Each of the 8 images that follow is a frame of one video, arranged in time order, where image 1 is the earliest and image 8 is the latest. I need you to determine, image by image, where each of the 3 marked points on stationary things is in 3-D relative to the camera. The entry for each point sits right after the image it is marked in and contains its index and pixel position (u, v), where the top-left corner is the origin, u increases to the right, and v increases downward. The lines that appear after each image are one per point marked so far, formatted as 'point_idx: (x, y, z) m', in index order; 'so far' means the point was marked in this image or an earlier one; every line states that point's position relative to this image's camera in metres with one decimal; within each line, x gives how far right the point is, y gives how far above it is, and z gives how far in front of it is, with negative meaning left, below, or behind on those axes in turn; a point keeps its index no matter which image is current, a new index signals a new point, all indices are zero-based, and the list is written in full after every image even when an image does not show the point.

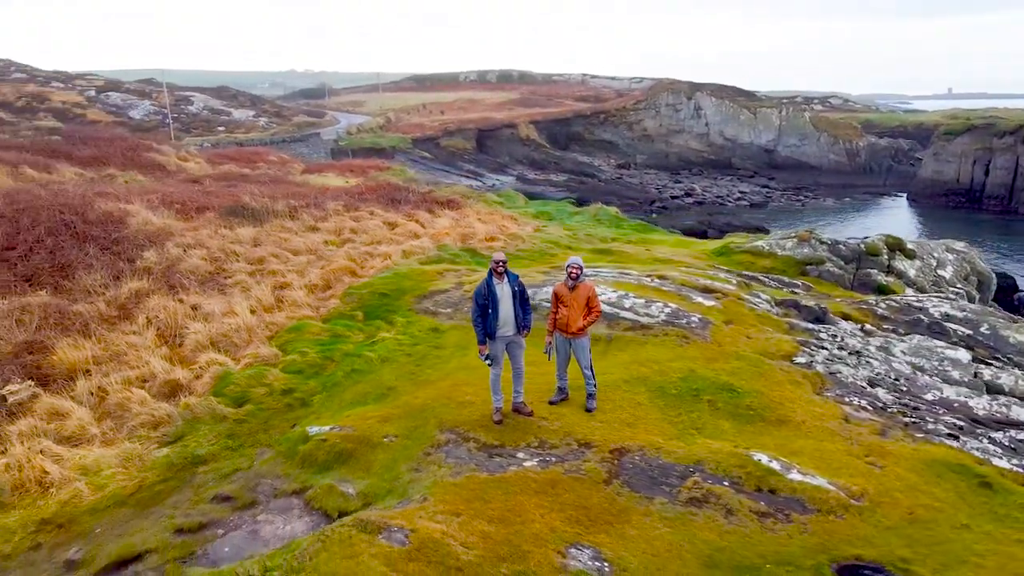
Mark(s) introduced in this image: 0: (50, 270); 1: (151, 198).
0: (-7.8, +0.3, +13.9) m
1: (-8.1, +2.0, +18.3) m
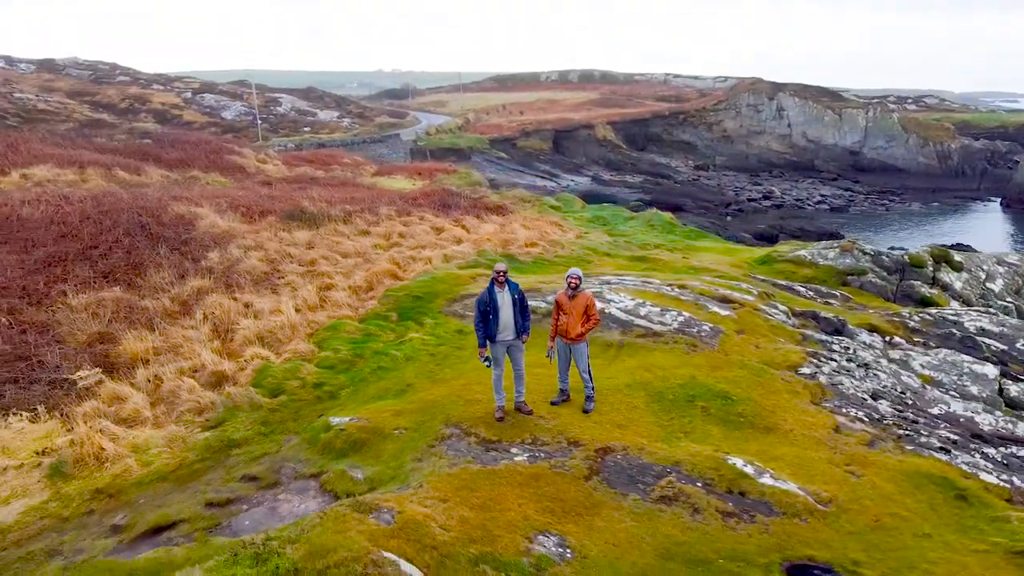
0: (-7.3, +0.4, +15.4) m
1: (-7.0, +2.1, +19.7) m
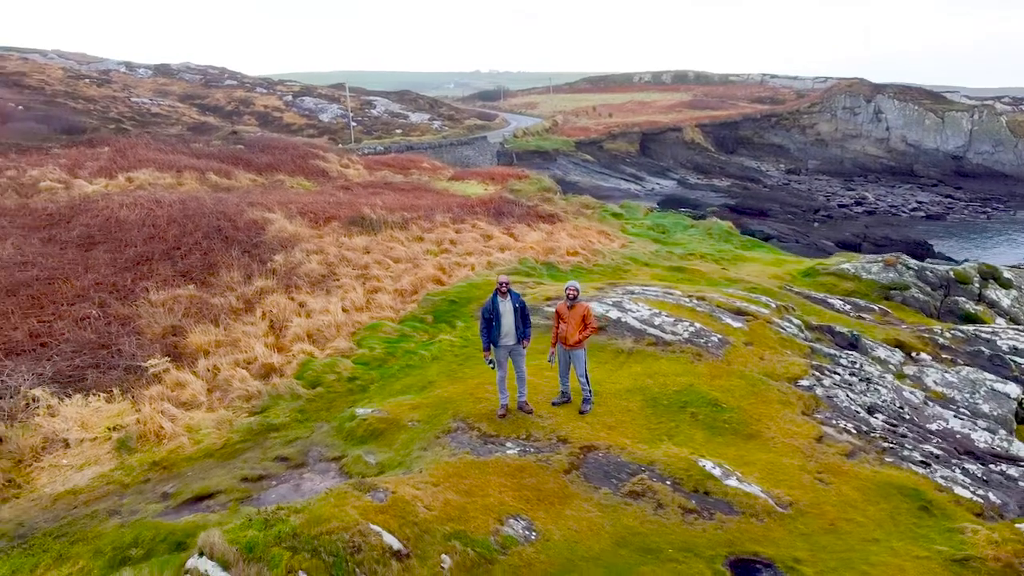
0: (-6.5, +0.4, +17.1) m
1: (-5.8, +2.1, +21.4) m
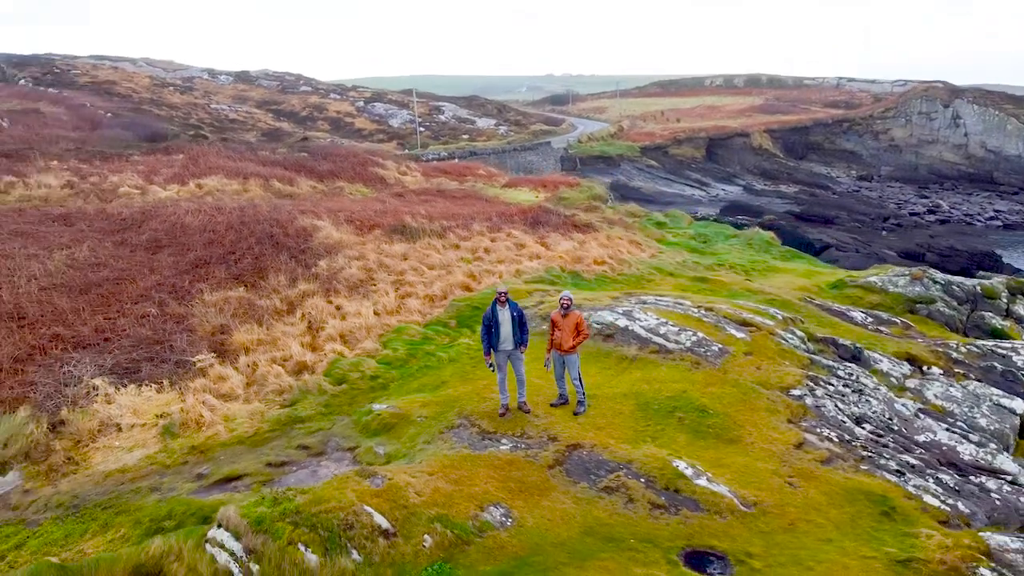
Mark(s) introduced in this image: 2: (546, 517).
0: (-5.9, +0.4, +18.5) m
1: (-4.8, +2.0, +22.8) m
2: (+0.4, -2.5, +9.0) m
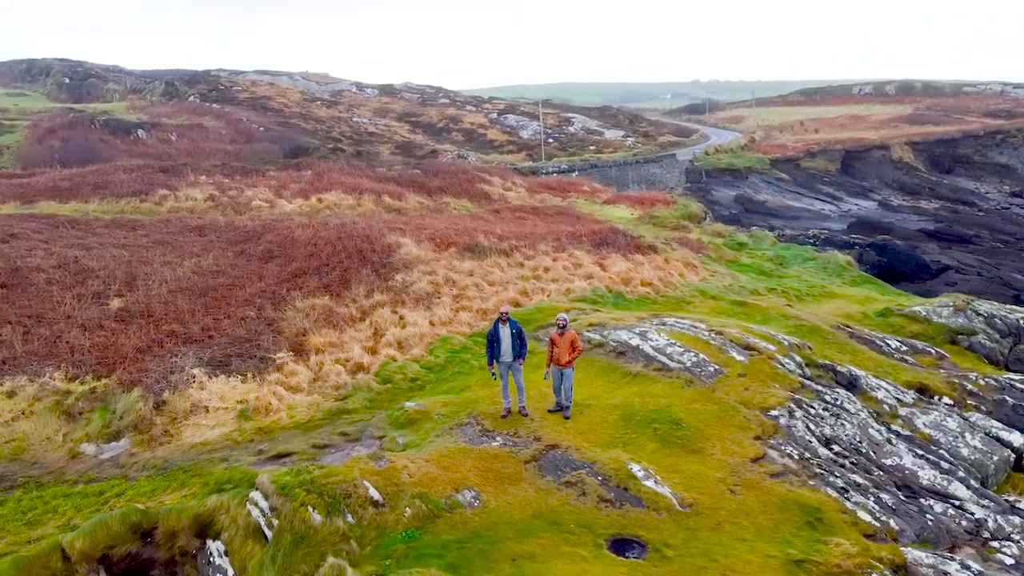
0: (-4.5, +0.1, +21.4) m
1: (-2.7, +1.7, +25.4) m
2: (-0.1, -2.9, +10.9) m
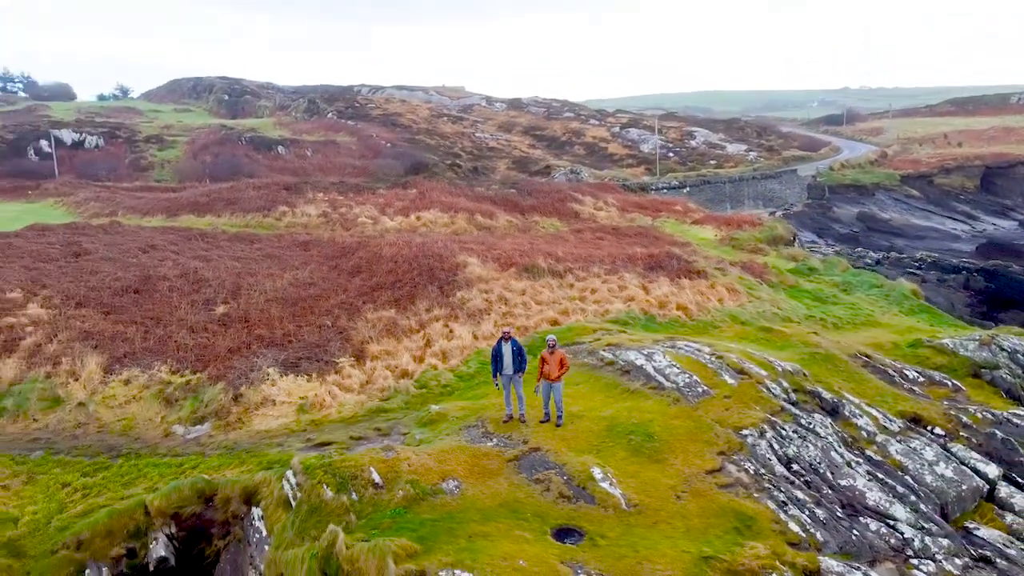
0: (-3.1, -0.3, +24.2) m
1: (-0.6, +1.2, +27.9) m
2: (-0.5, -3.3, +13.1) m
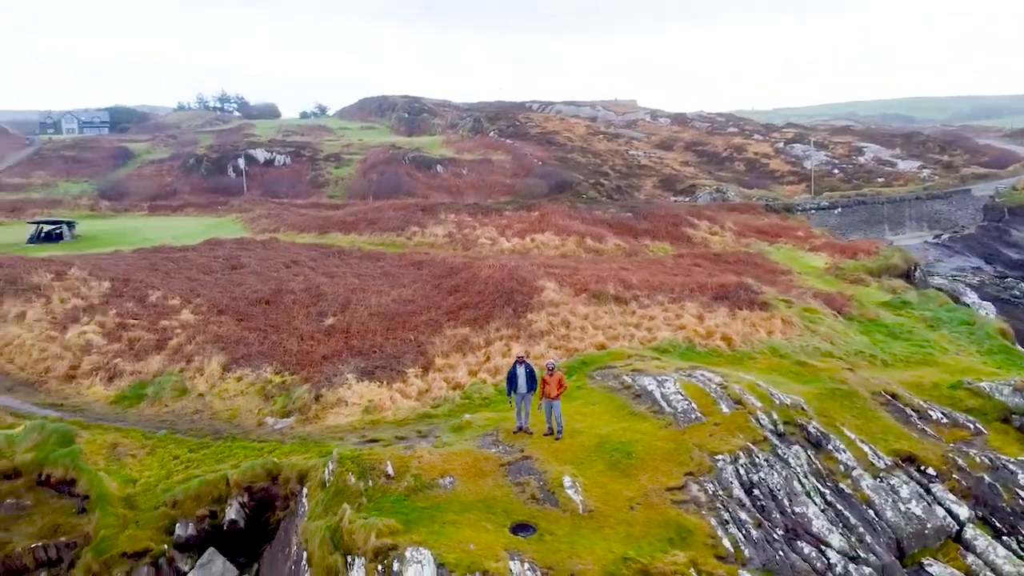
0: (-0.9, -1.0, +27.2) m
1: (+2.4, +0.3, +30.2) m
2: (-0.8, -3.9, +15.8) m
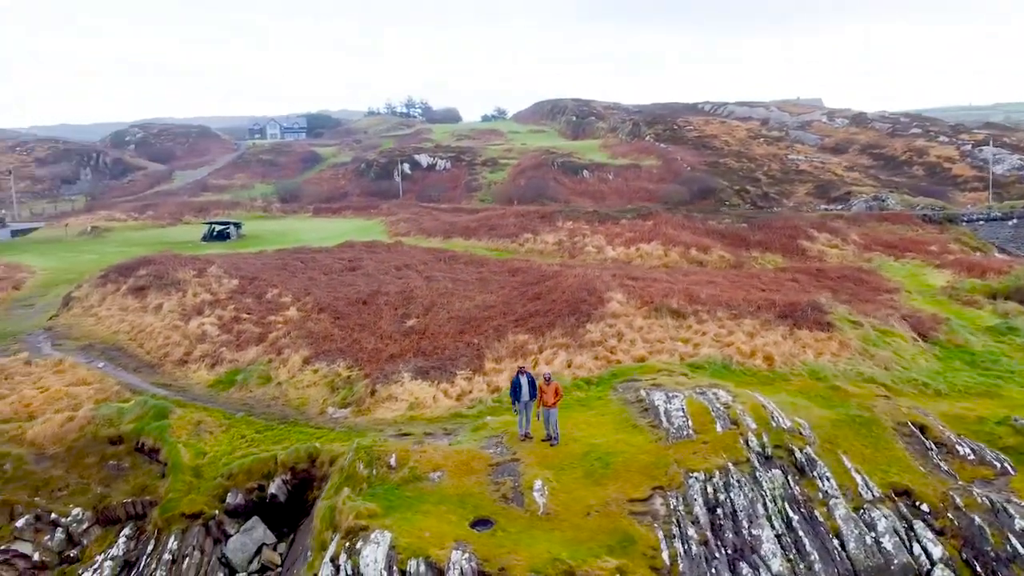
0: (+1.2, -1.3, +28.5) m
1: (+5.2, -0.1, +30.8) m
2: (-1.3, -4.2, +17.4) m
